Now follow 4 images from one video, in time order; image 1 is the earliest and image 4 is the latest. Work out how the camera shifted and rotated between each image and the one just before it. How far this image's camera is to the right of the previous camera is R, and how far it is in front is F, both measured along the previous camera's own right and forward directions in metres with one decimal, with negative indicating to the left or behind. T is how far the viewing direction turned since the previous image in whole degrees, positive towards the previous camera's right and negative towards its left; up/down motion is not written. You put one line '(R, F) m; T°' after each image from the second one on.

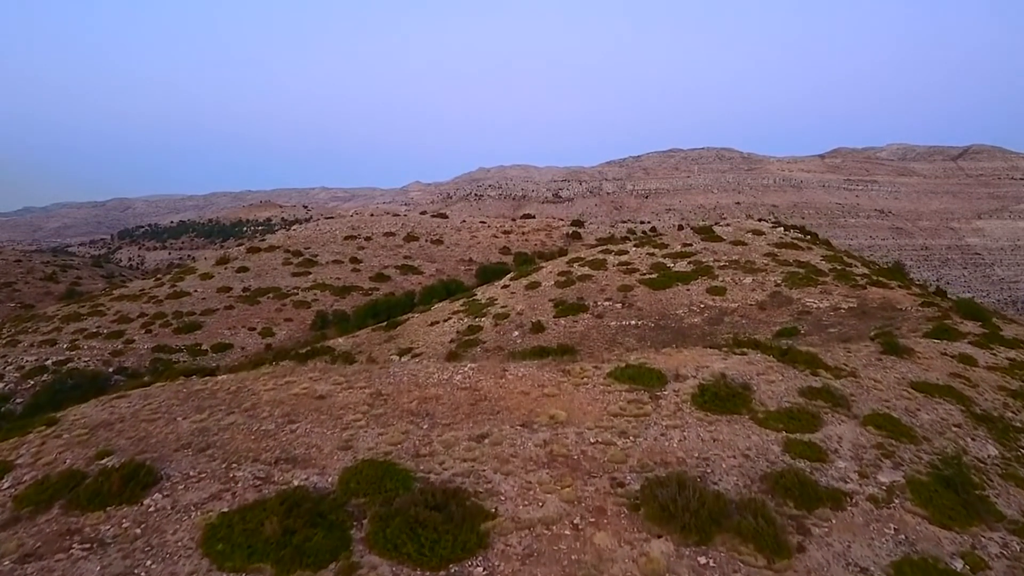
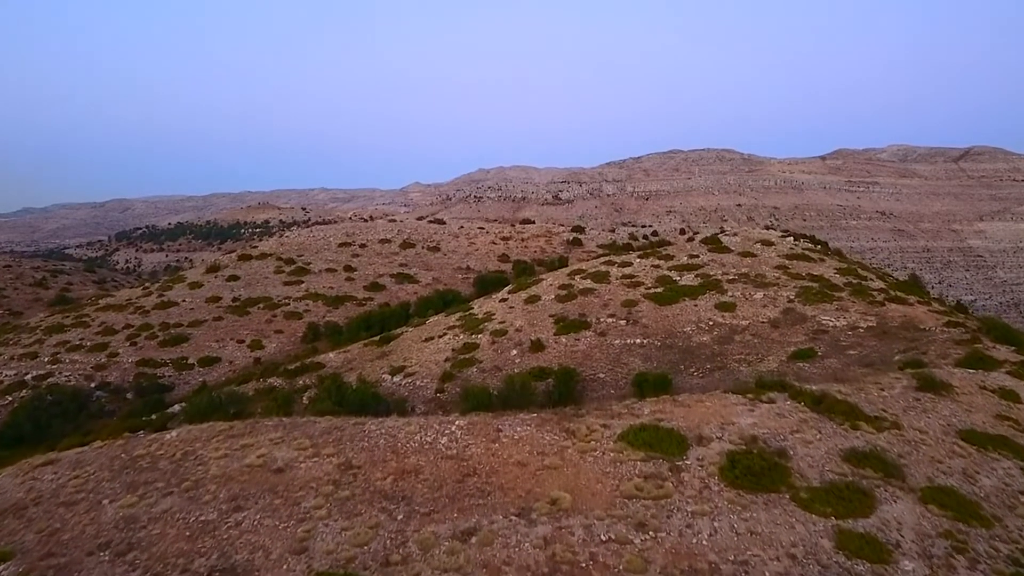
(+0.1, +1.4) m; 0°
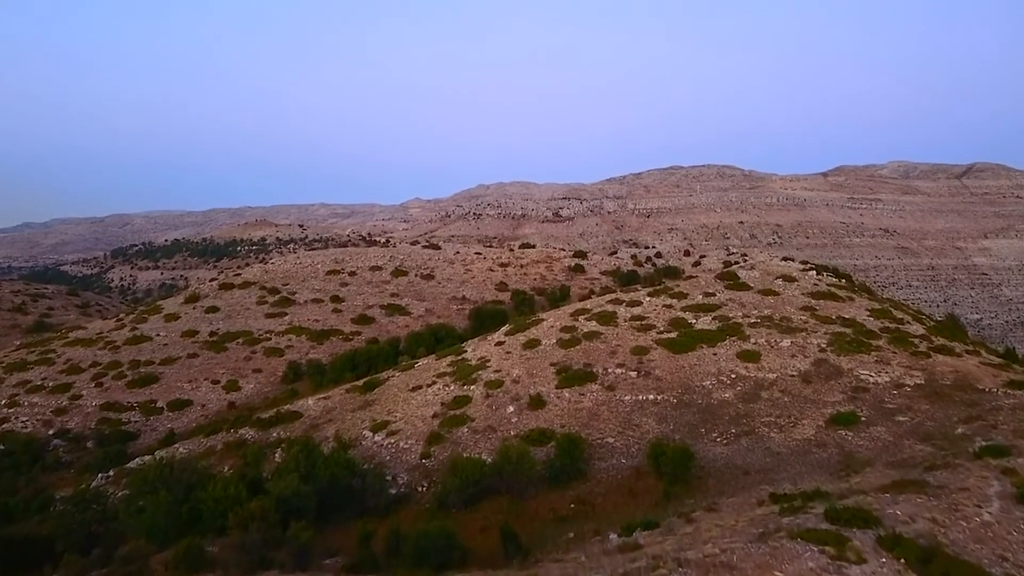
(+0.1, +2.7) m; 0°
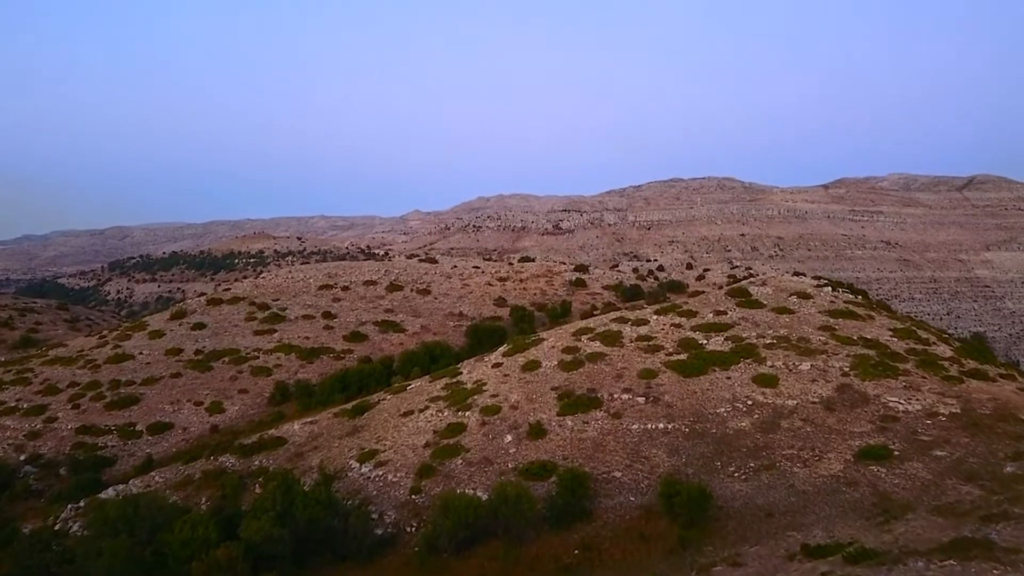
(0.0, +1.6) m; 0°
